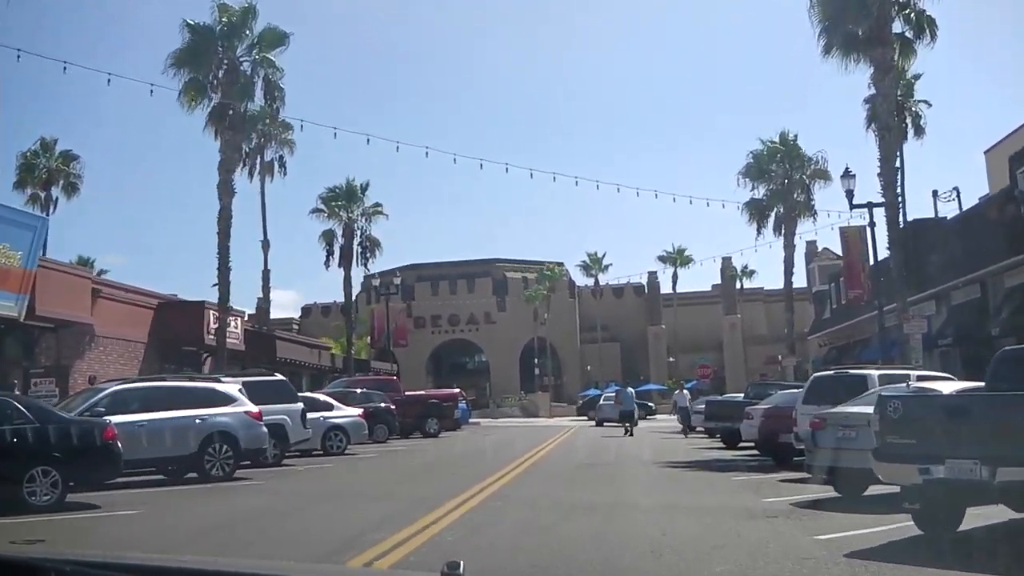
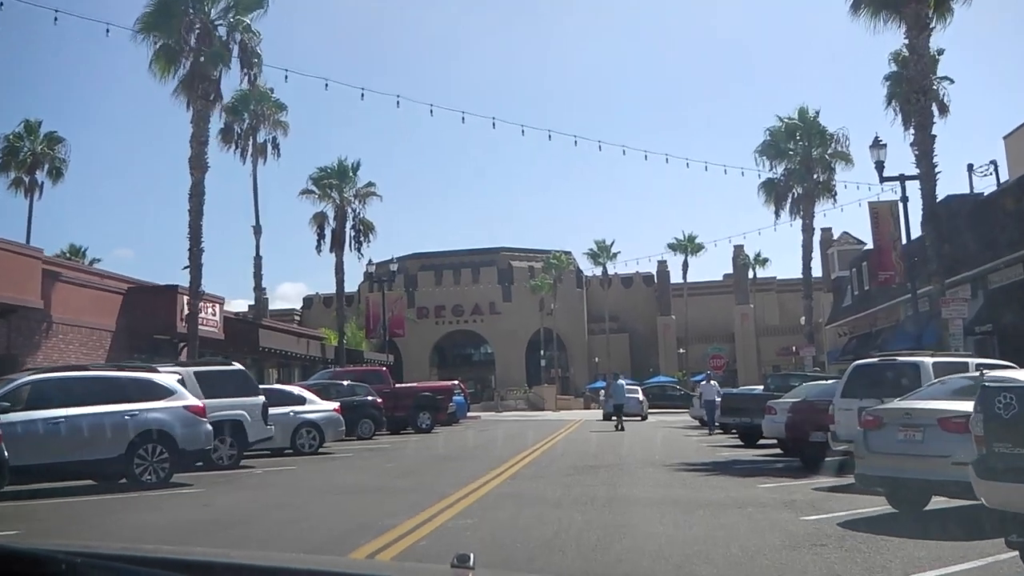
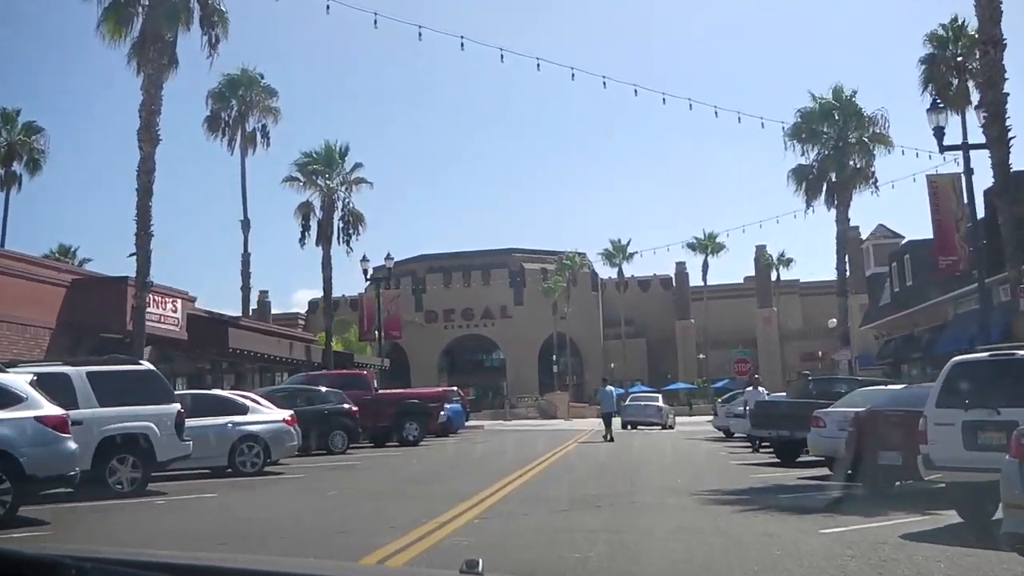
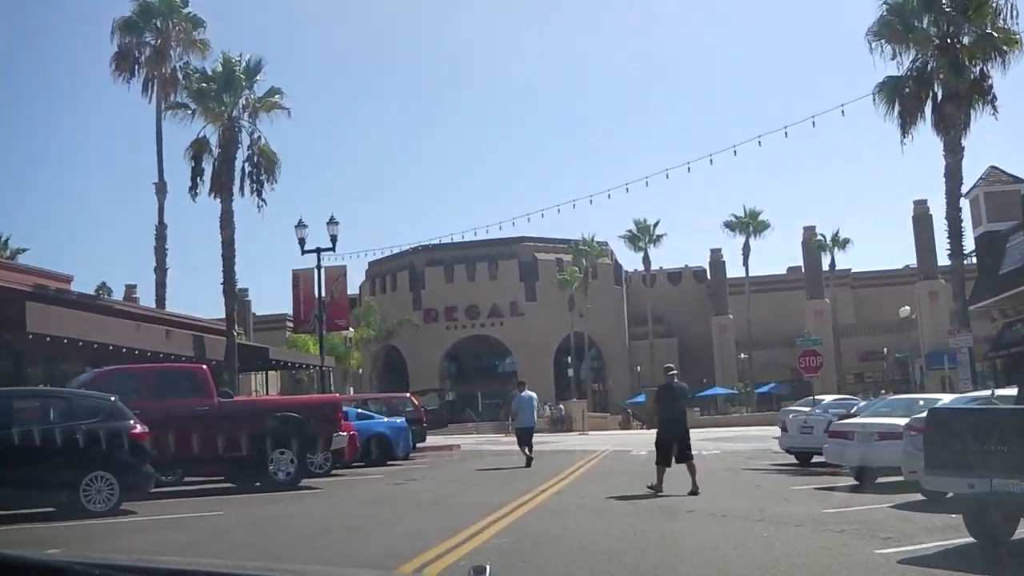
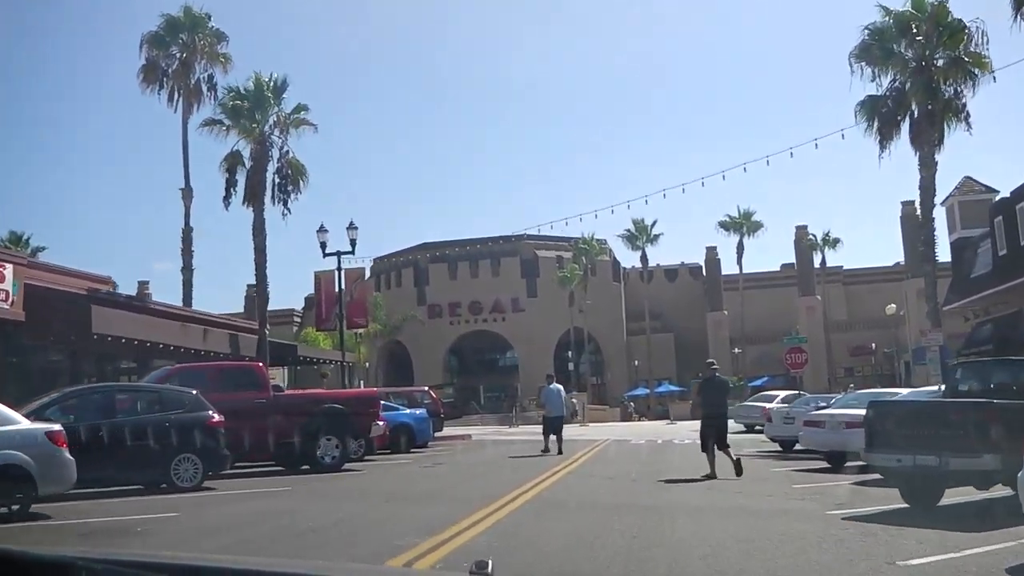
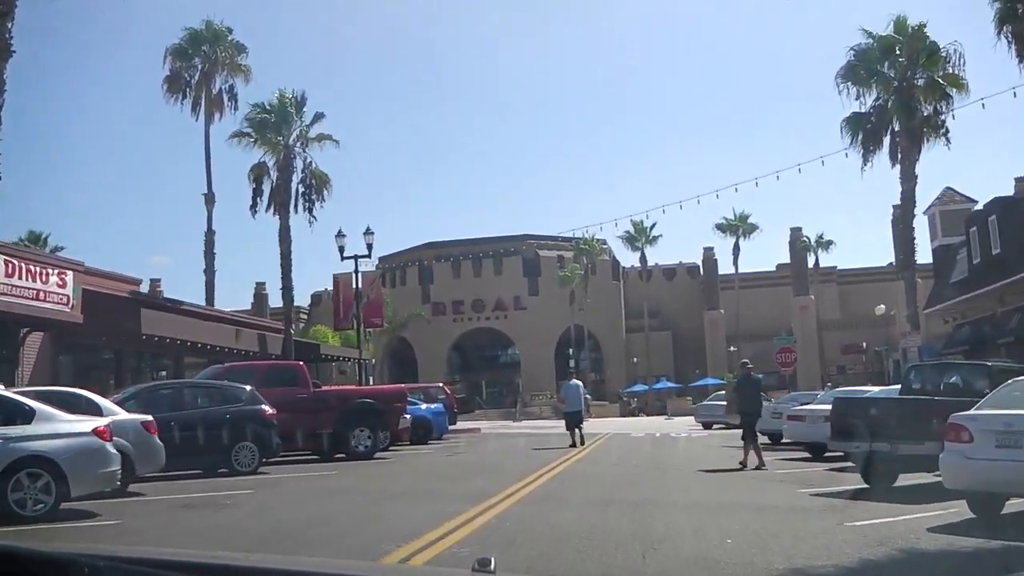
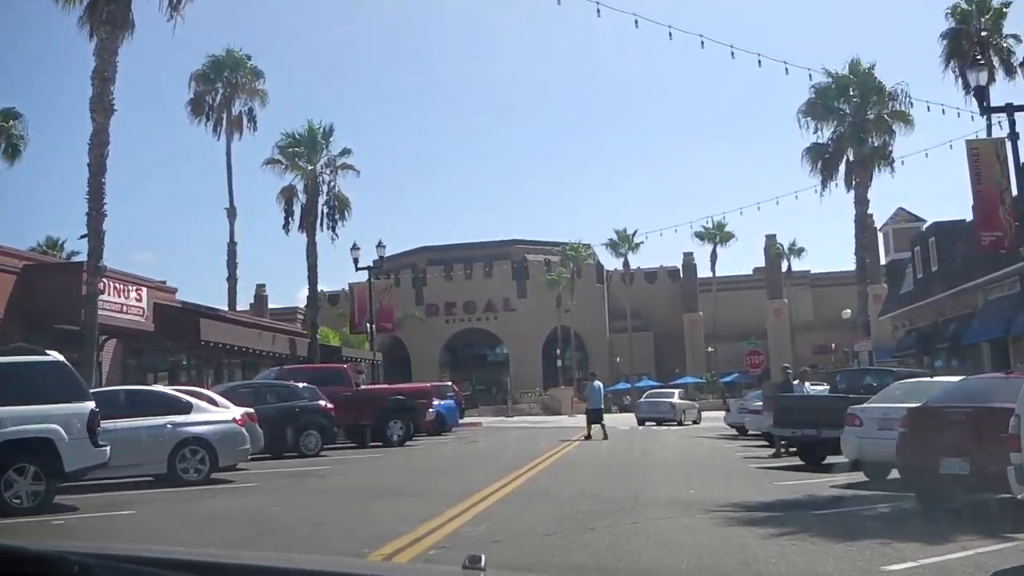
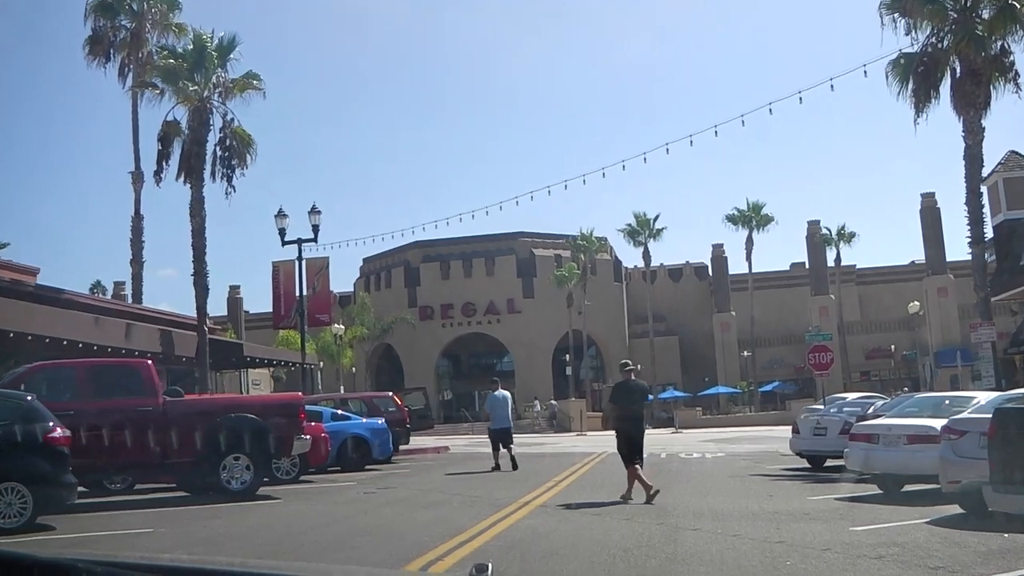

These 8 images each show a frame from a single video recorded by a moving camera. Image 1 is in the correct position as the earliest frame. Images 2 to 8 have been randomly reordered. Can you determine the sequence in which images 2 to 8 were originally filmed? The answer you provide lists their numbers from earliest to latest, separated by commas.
2, 3, 7, 6, 5, 4, 8
